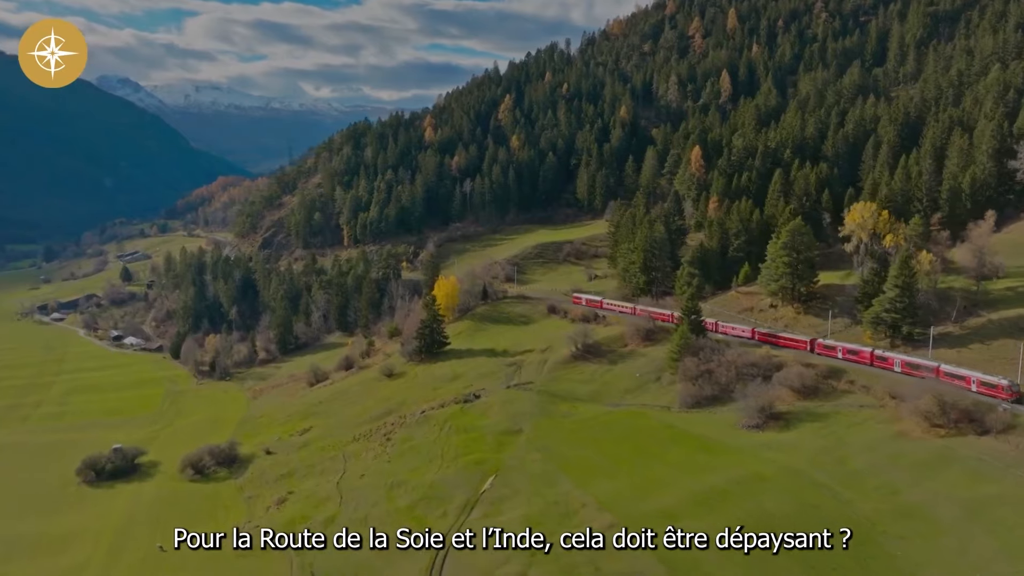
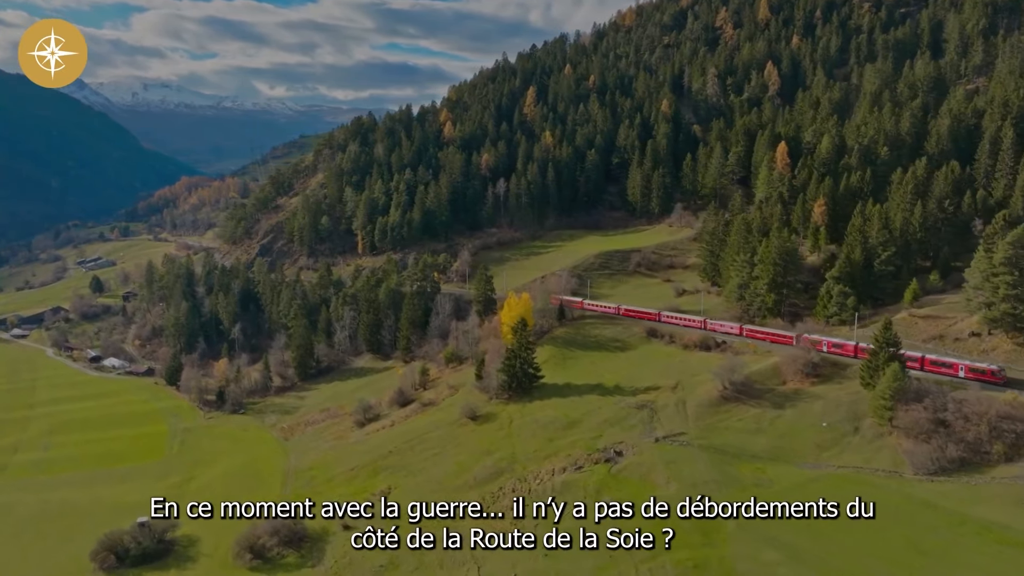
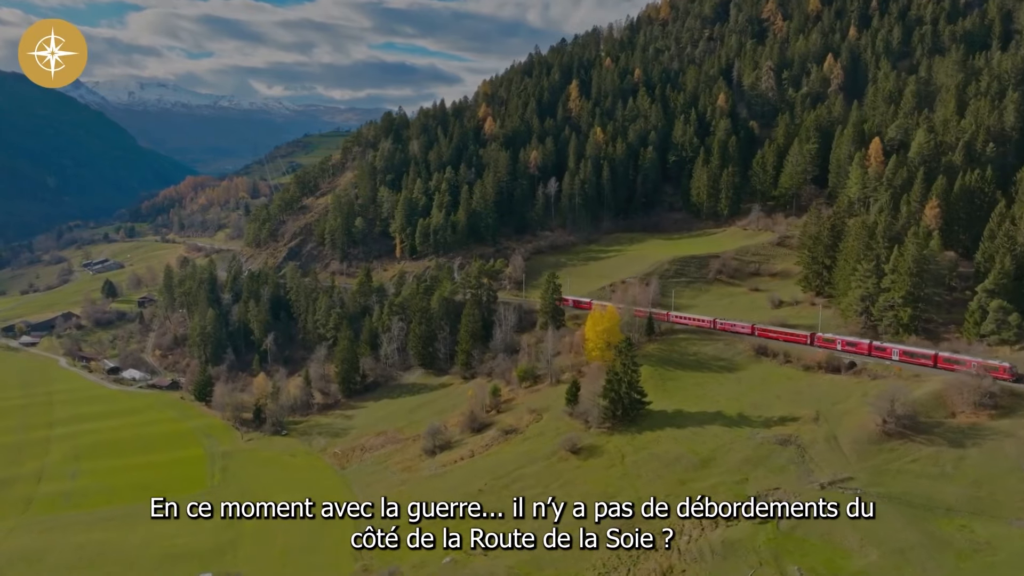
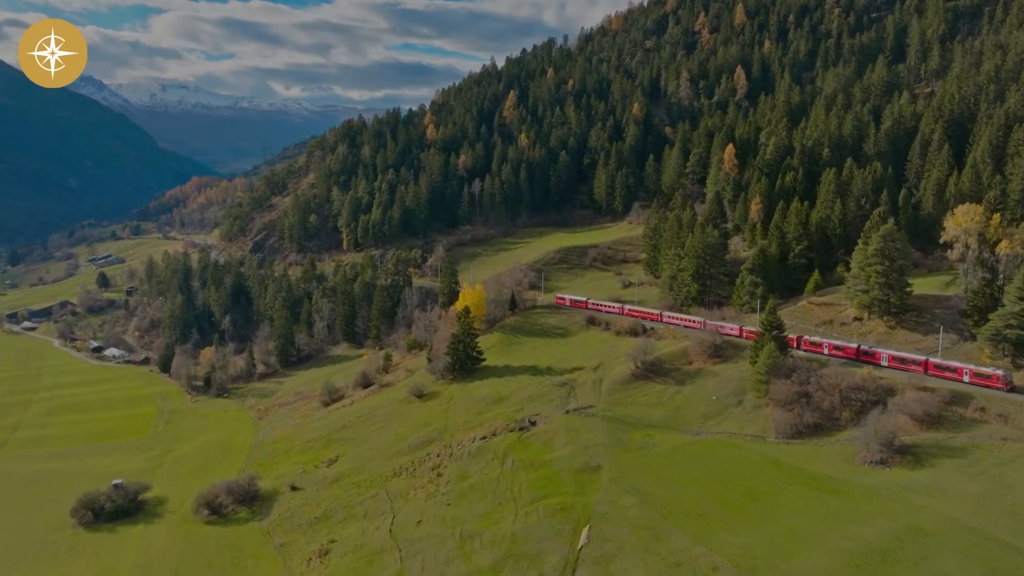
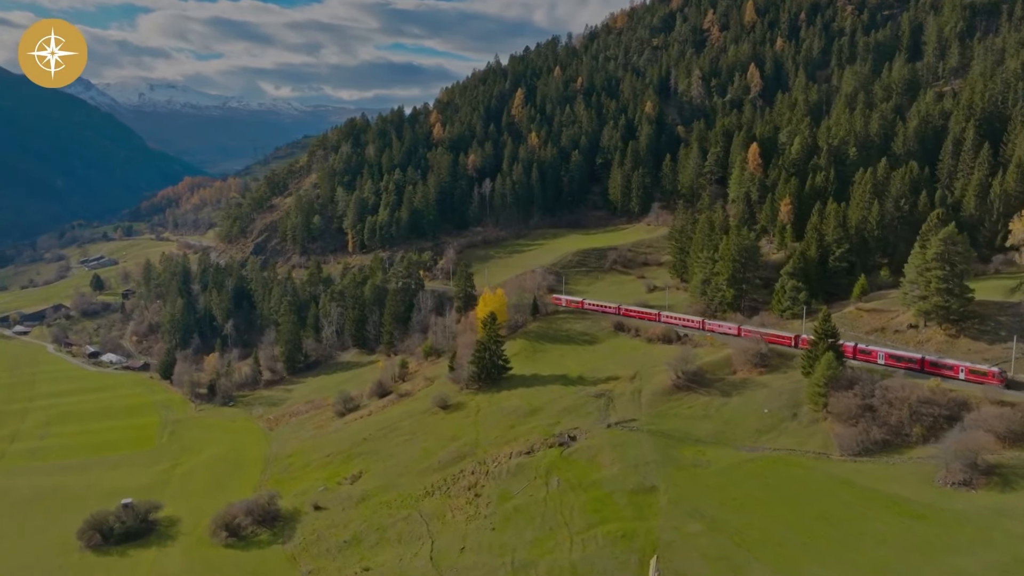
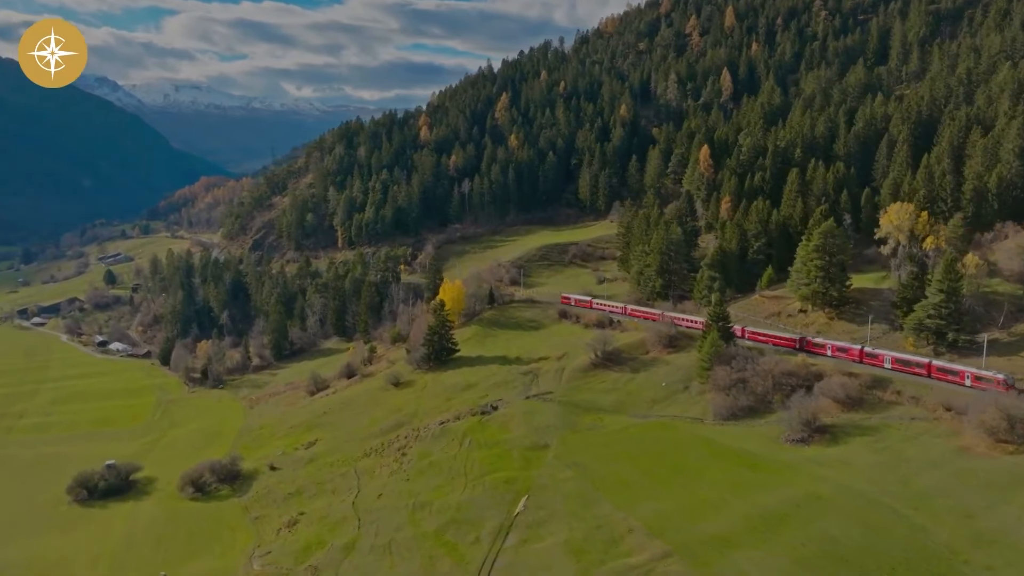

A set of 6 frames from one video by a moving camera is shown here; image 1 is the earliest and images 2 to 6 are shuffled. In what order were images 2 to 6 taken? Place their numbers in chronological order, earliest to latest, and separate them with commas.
6, 4, 5, 2, 3
